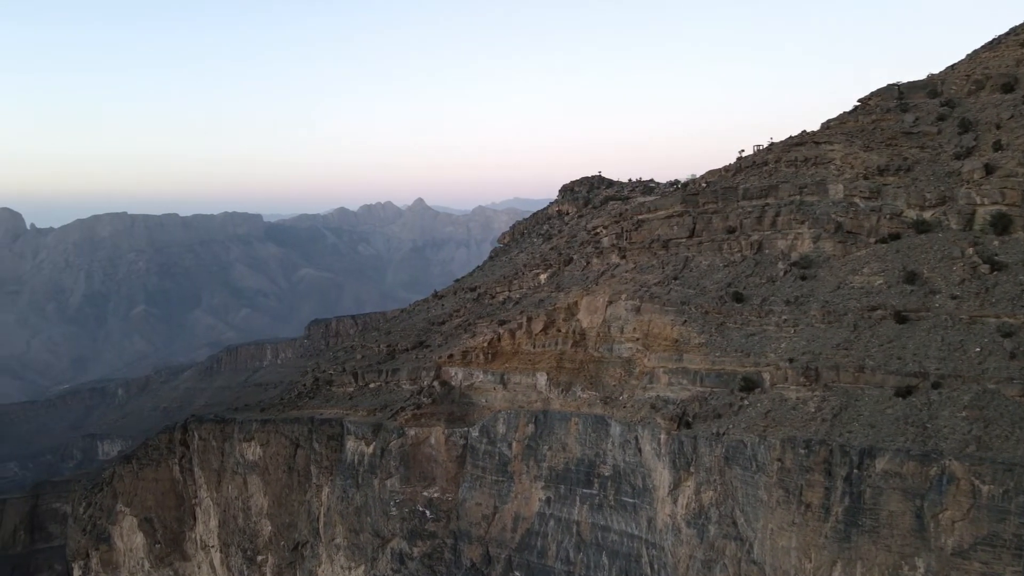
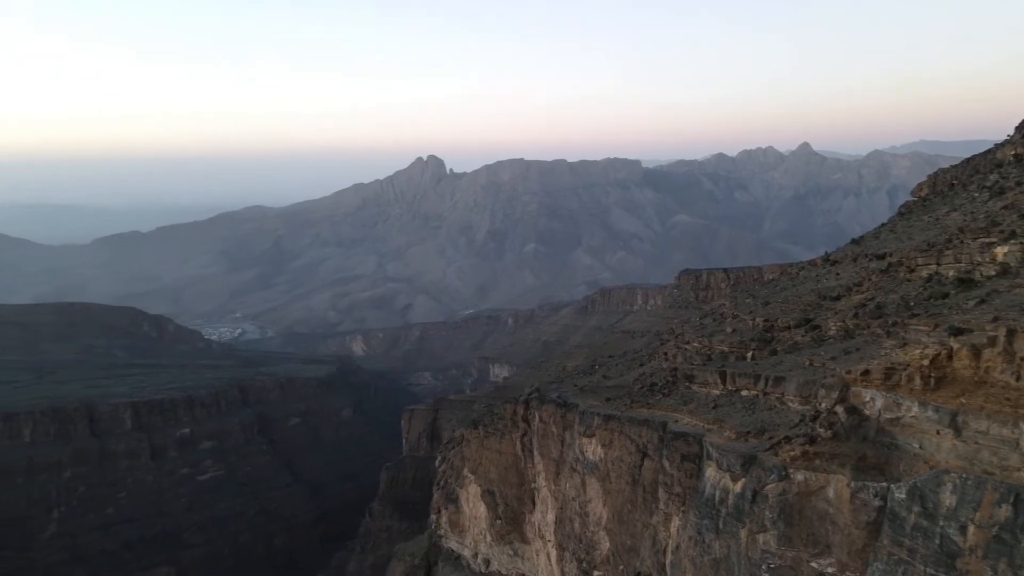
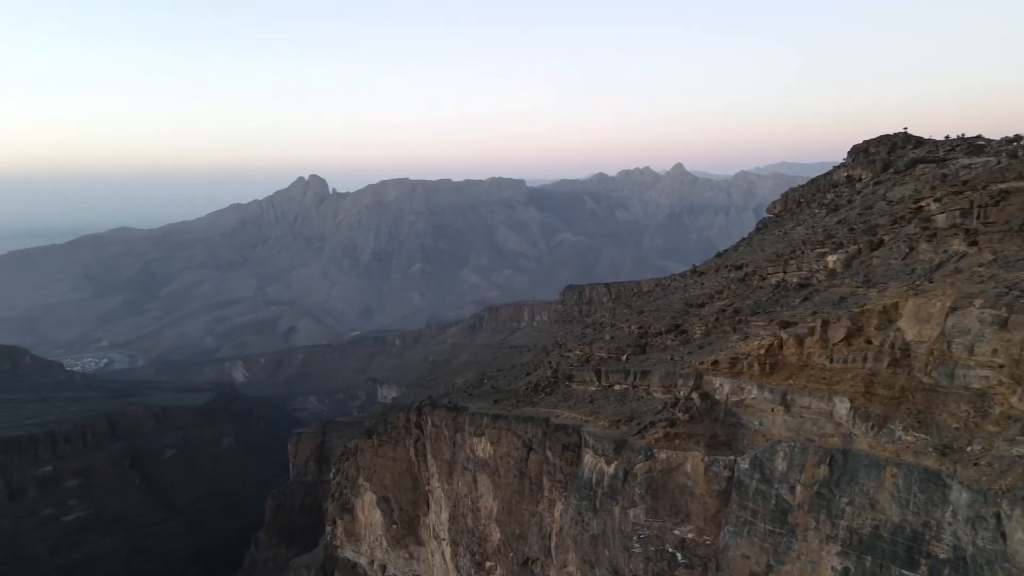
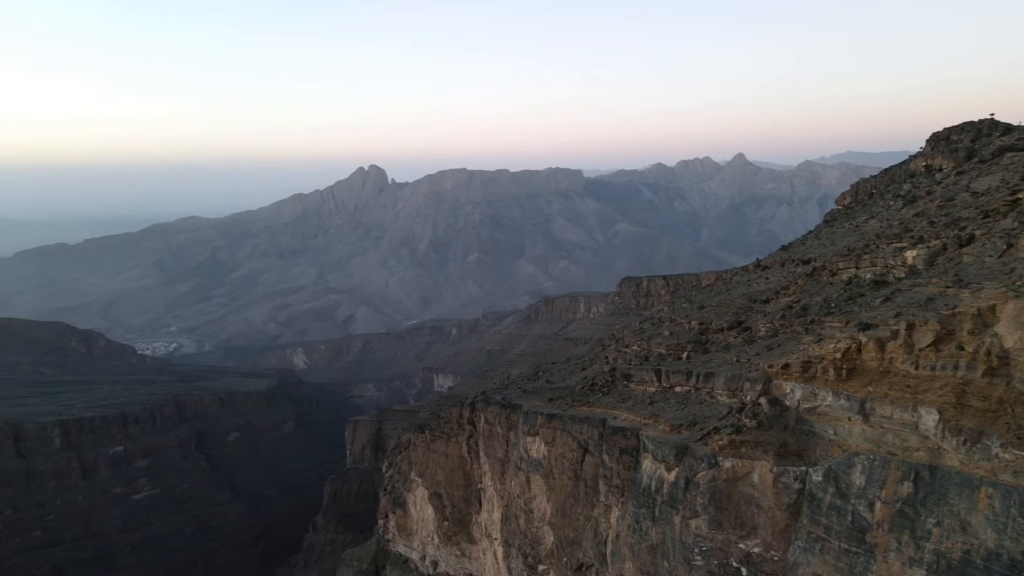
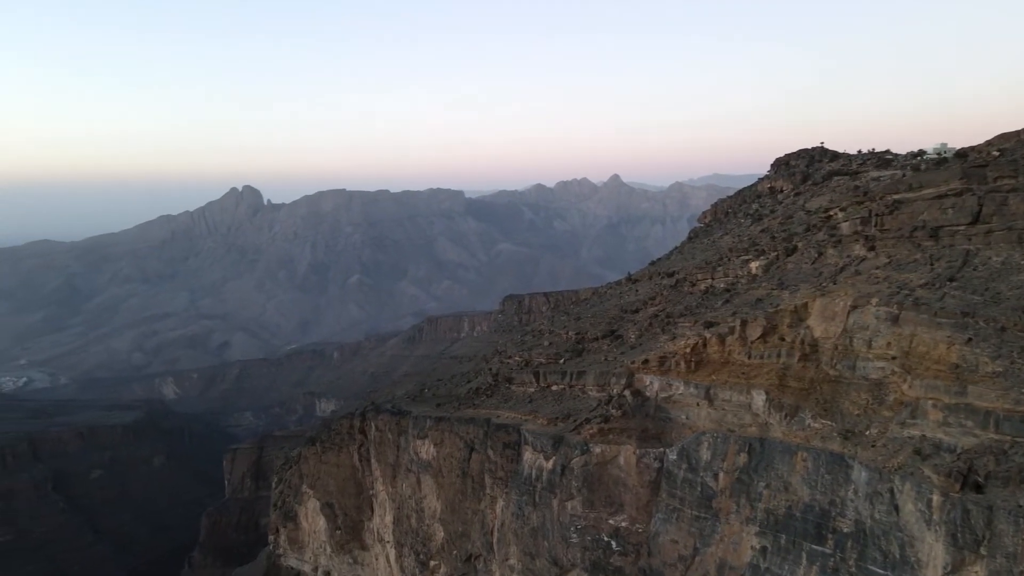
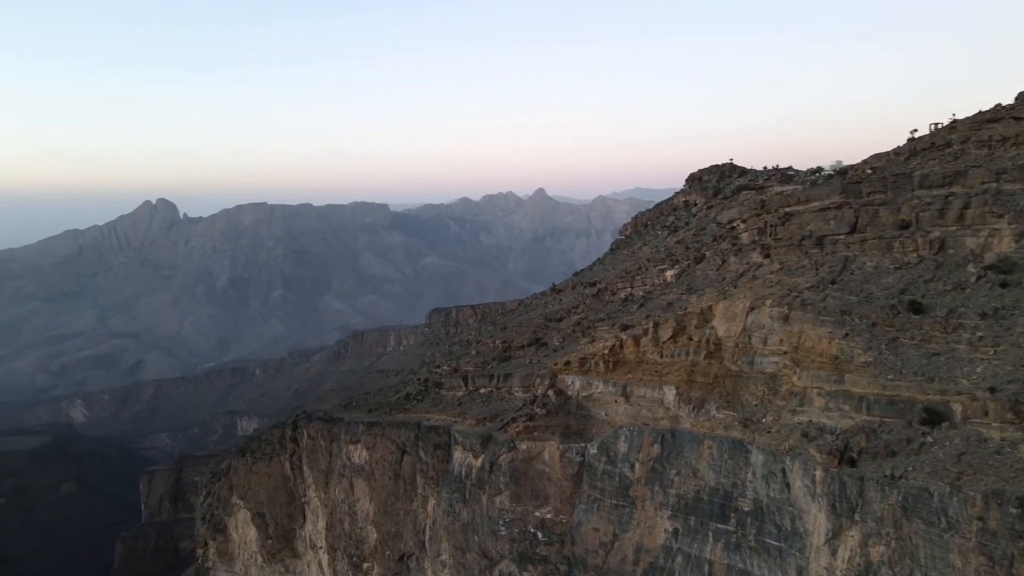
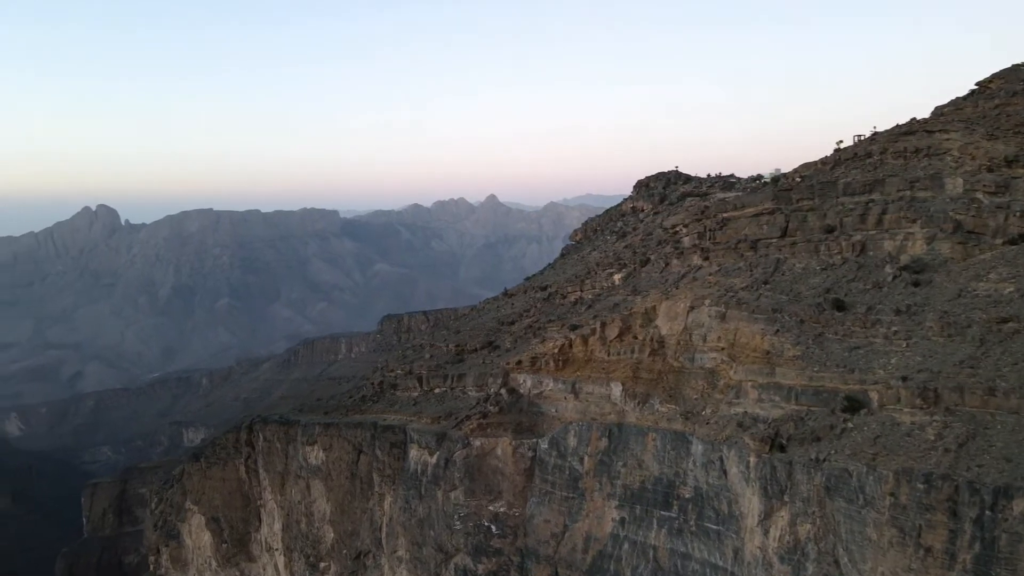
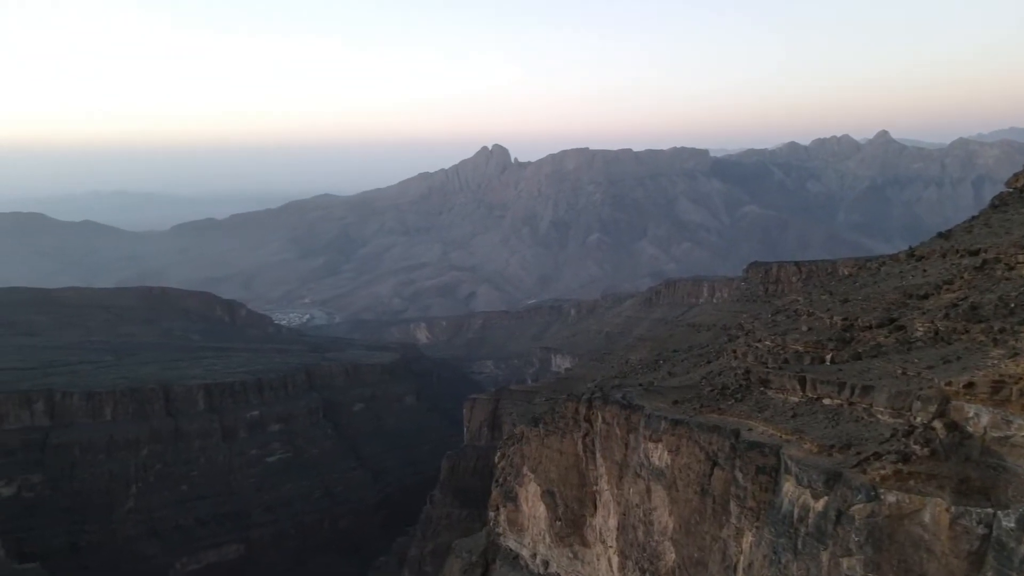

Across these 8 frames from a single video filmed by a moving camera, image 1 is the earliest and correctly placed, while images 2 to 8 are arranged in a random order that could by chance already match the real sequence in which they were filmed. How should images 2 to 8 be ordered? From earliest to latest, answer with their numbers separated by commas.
7, 6, 5, 3, 4, 2, 8
